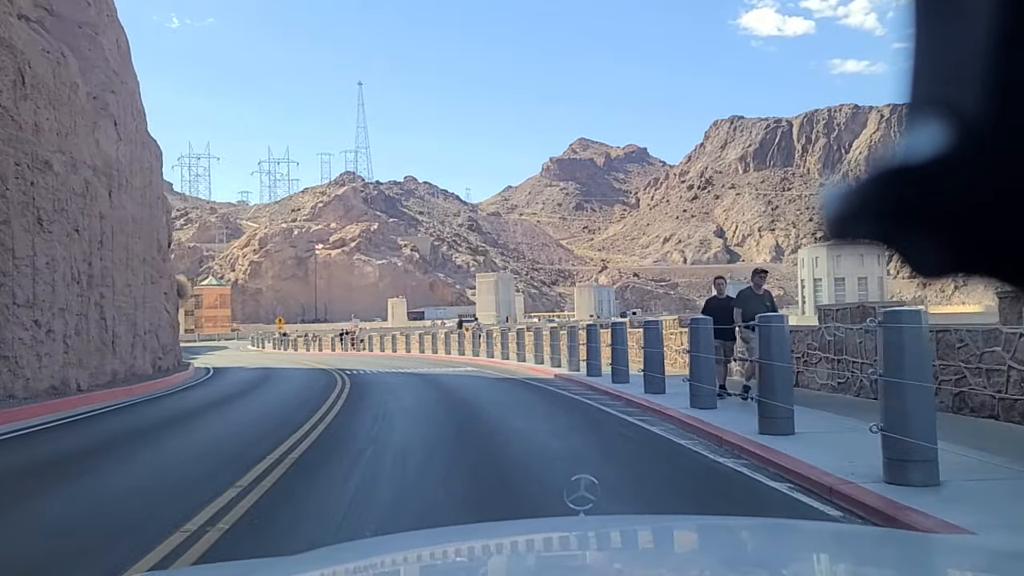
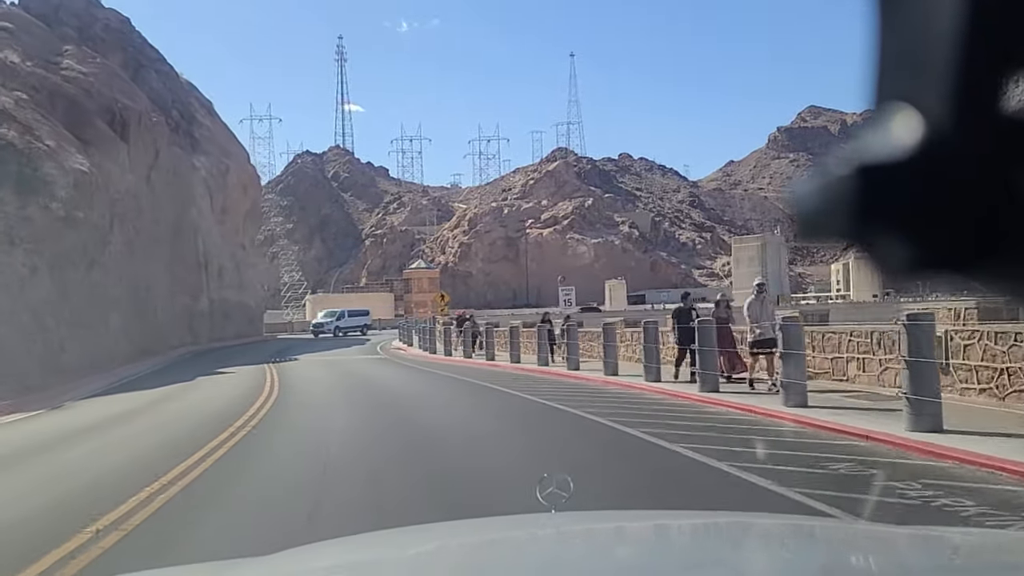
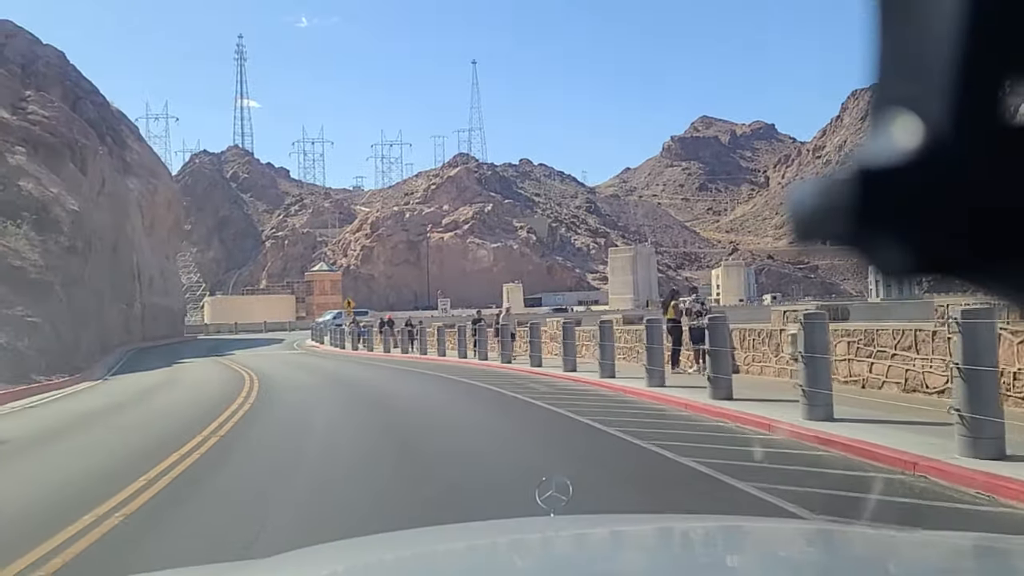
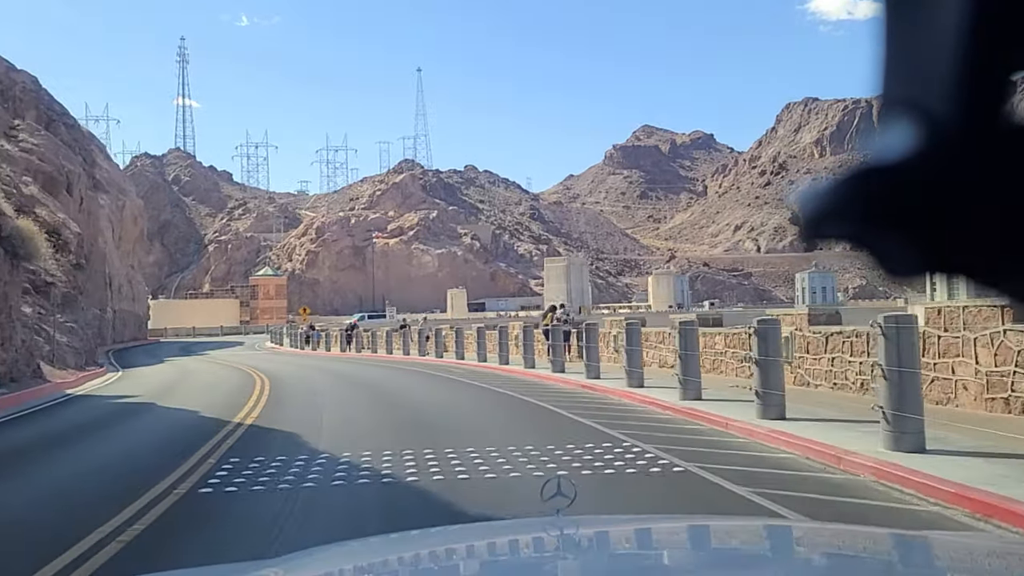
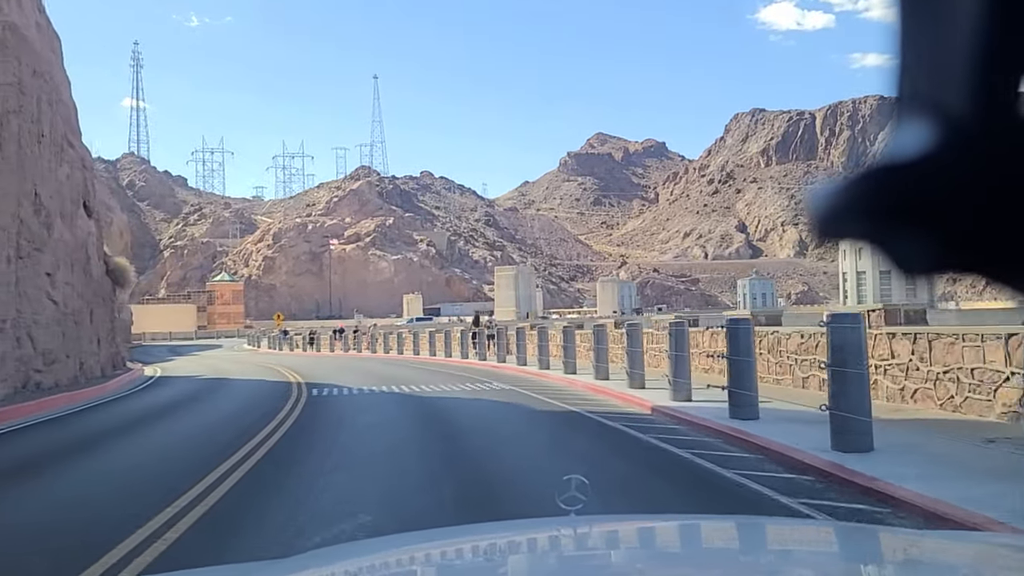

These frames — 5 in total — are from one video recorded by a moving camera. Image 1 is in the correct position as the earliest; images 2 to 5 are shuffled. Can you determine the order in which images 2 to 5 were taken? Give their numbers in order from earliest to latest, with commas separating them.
5, 4, 3, 2
